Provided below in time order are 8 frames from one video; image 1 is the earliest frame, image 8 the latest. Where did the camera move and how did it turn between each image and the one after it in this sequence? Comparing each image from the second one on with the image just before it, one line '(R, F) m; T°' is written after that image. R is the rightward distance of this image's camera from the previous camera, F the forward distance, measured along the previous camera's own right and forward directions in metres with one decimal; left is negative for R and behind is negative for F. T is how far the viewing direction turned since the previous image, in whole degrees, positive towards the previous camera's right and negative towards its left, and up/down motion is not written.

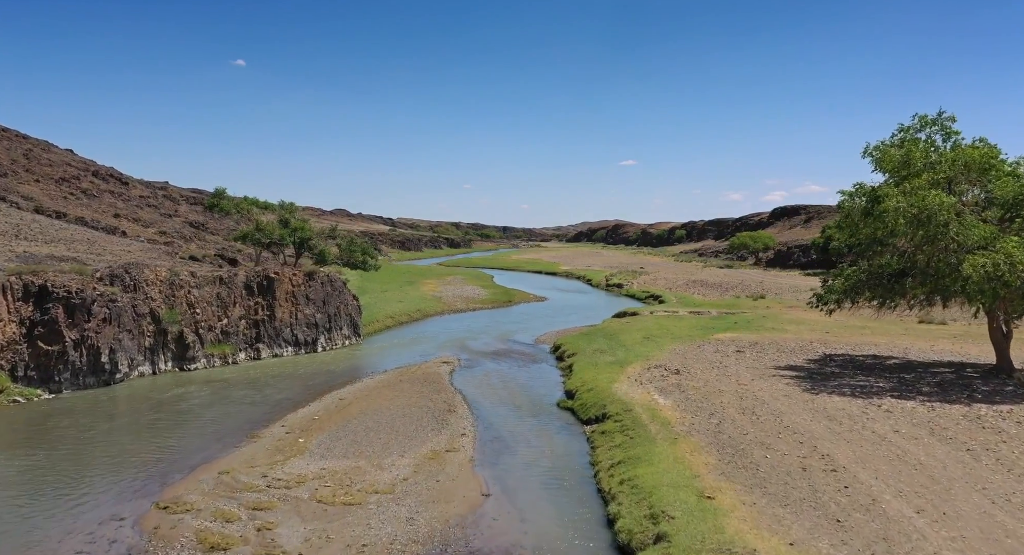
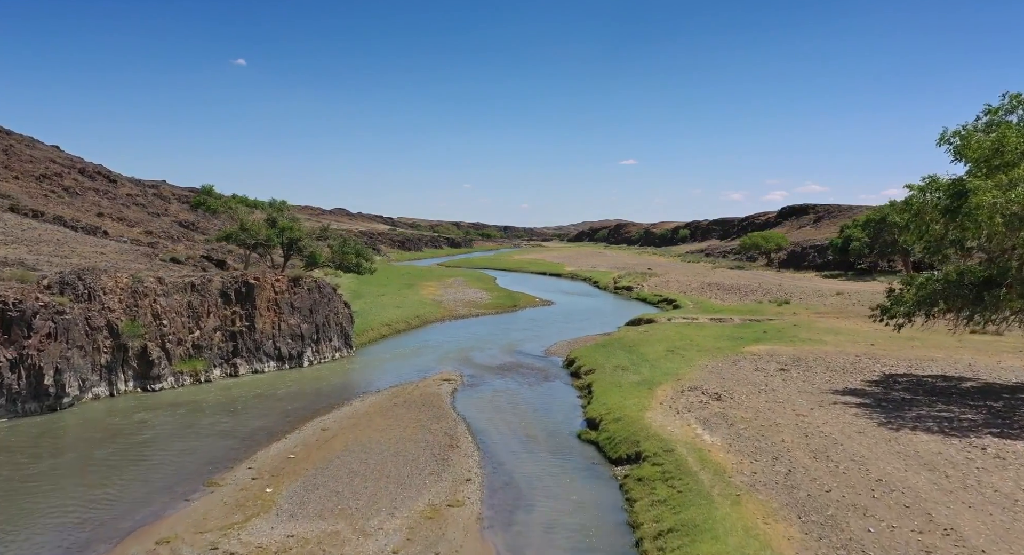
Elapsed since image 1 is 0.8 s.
(-0.4, +5.0) m; 0°
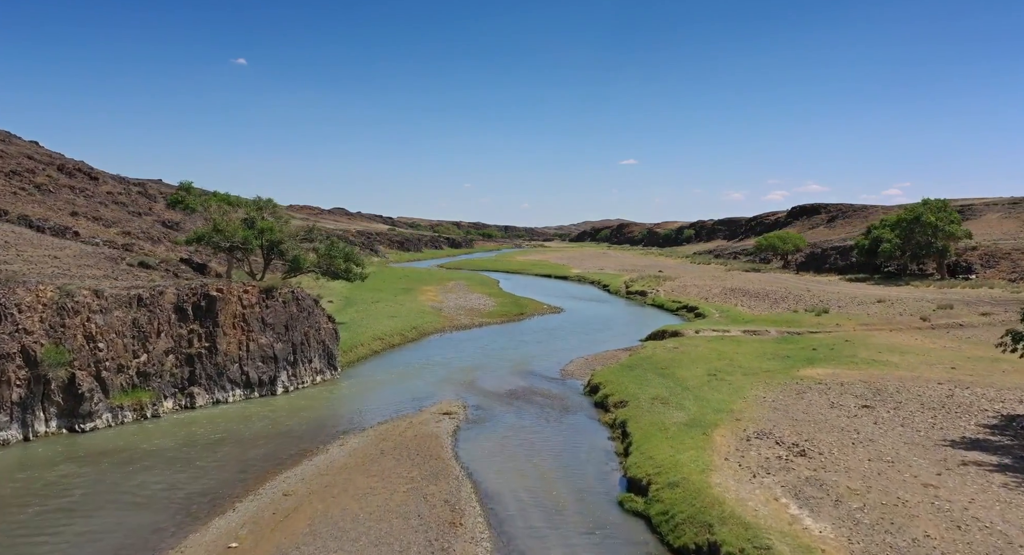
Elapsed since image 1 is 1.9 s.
(-0.6, +6.8) m; 0°
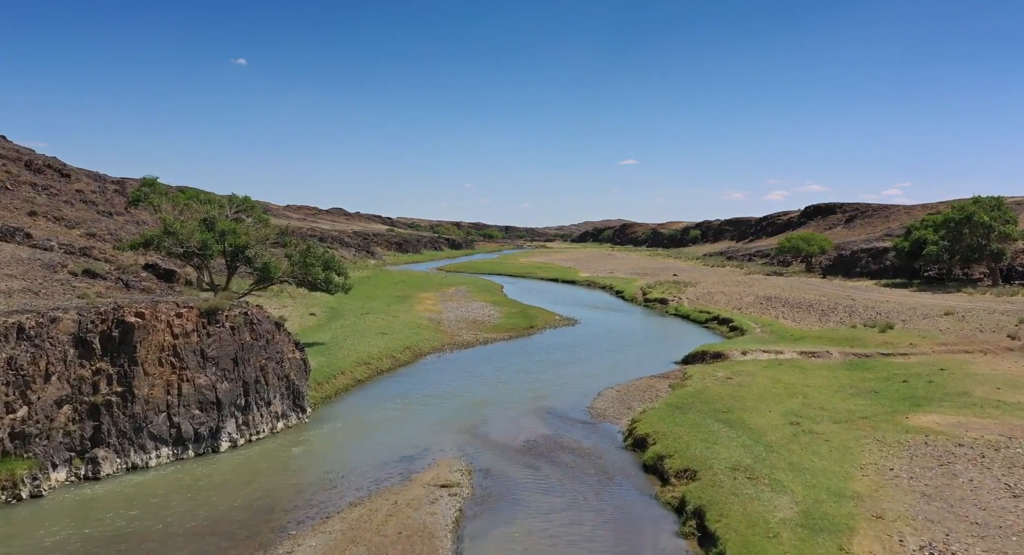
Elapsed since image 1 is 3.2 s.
(-0.7, +8.9) m; 0°
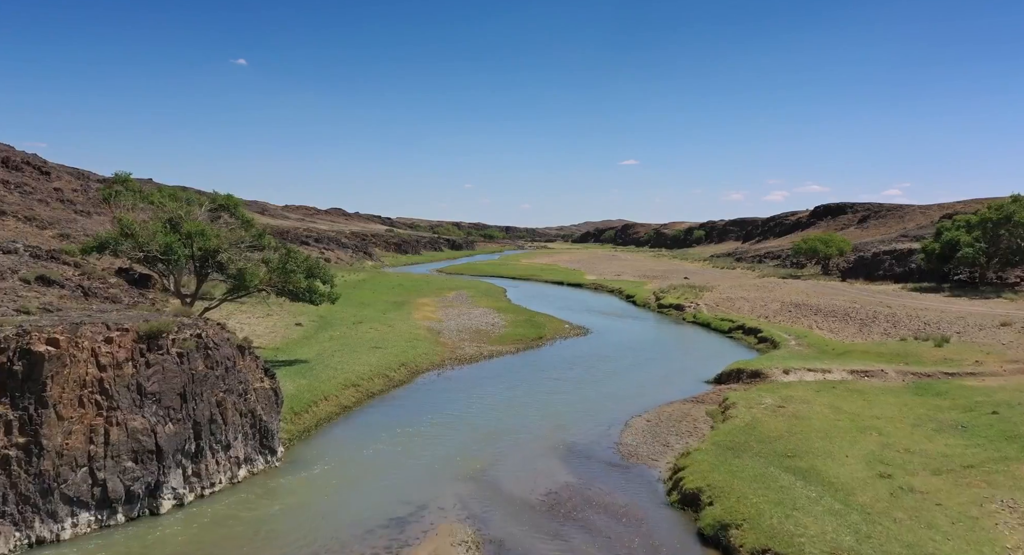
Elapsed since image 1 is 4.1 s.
(-0.5, +5.7) m; 0°
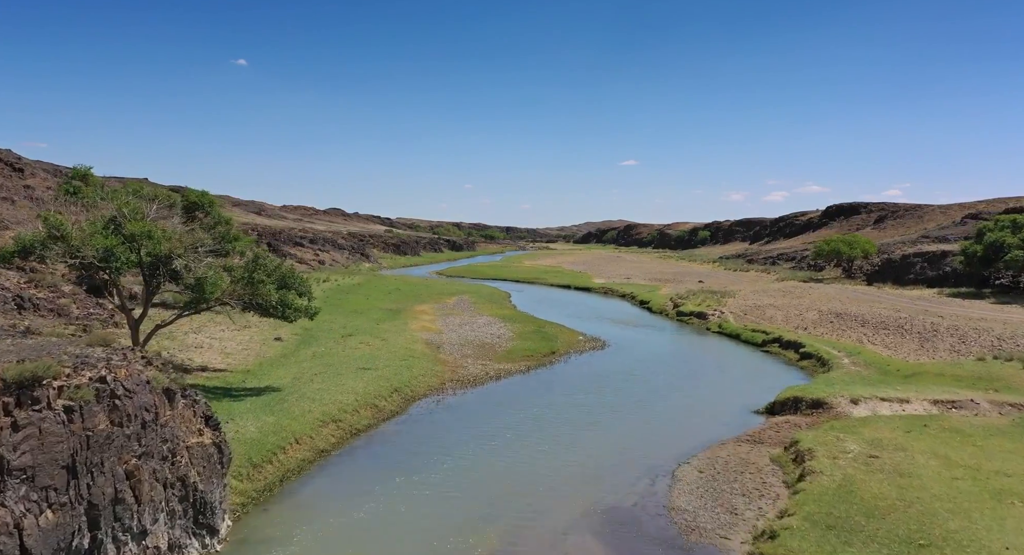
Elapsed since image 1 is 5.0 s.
(-0.6, +6.8) m; 0°
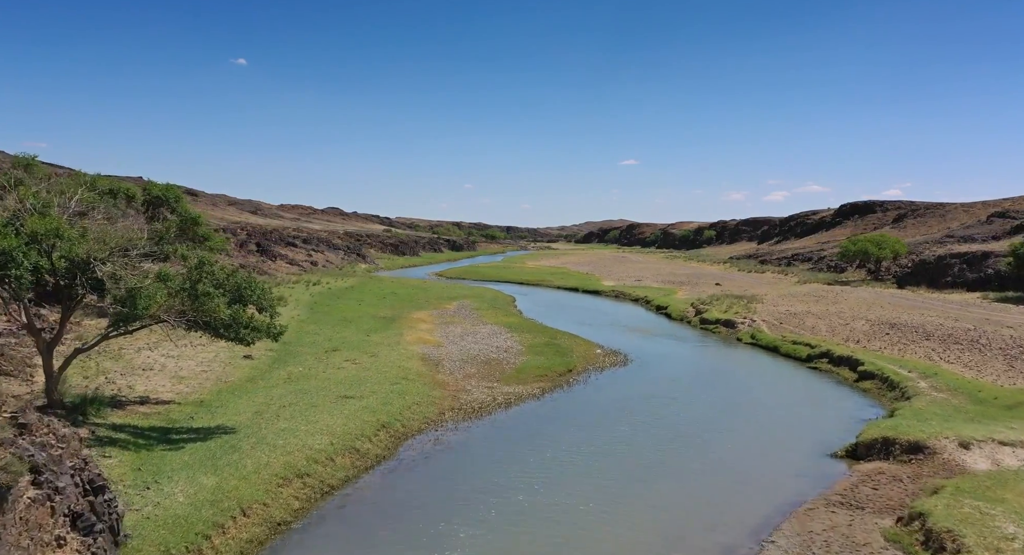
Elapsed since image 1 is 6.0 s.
(-0.6, +7.3) m; 0°
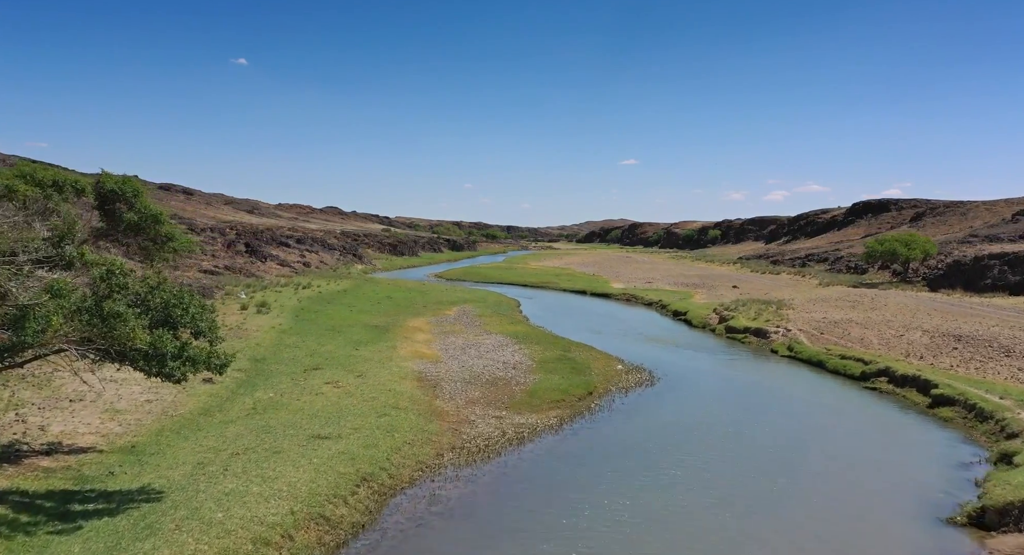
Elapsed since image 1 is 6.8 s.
(-0.5, +6.7) m; 0°
